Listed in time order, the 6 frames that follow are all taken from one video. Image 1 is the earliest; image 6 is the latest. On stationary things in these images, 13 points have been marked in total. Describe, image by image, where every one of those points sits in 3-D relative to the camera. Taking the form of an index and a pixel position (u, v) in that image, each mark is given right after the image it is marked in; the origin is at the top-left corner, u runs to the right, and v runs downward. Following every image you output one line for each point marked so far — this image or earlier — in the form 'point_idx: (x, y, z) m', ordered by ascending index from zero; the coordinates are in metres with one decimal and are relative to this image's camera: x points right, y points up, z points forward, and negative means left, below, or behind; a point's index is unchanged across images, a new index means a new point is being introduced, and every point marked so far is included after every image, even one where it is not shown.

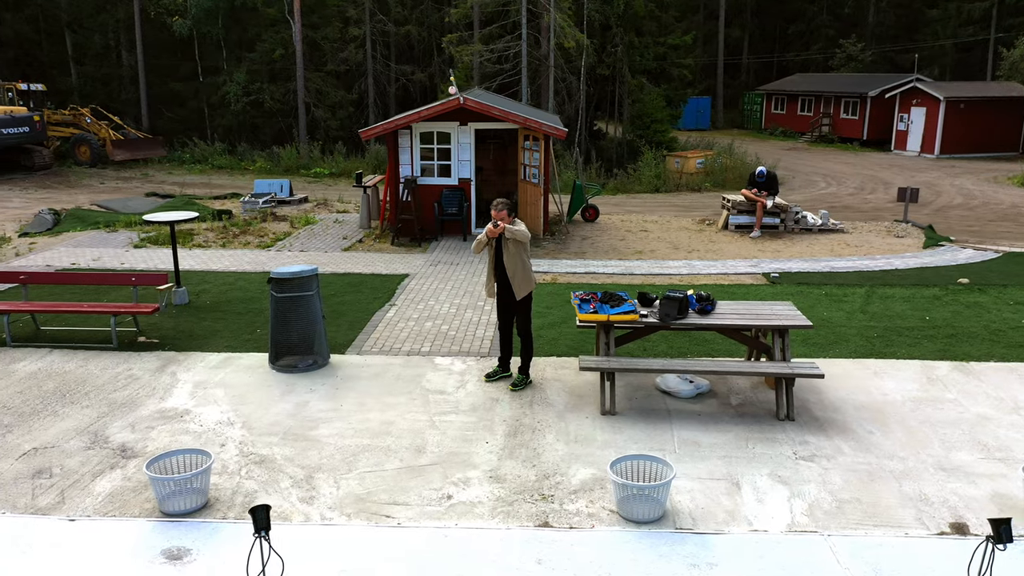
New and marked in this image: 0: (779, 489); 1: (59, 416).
0: (+1.6, -1.2, +5.0) m
1: (-3.3, -0.9, +6.0) m
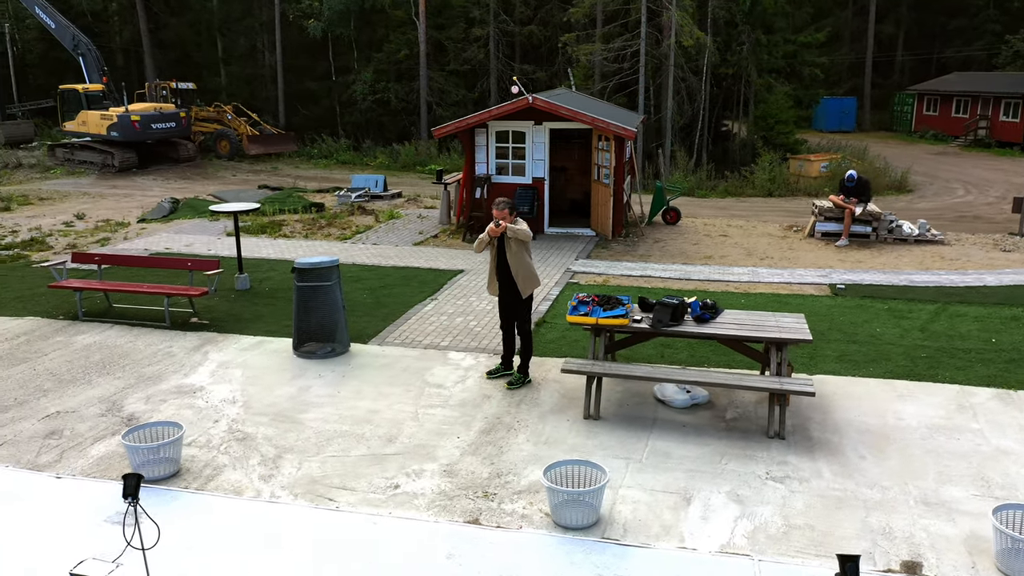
0: (+1.2, -1.3, +4.8) m
1: (-3.4, -0.8, +6.6) m
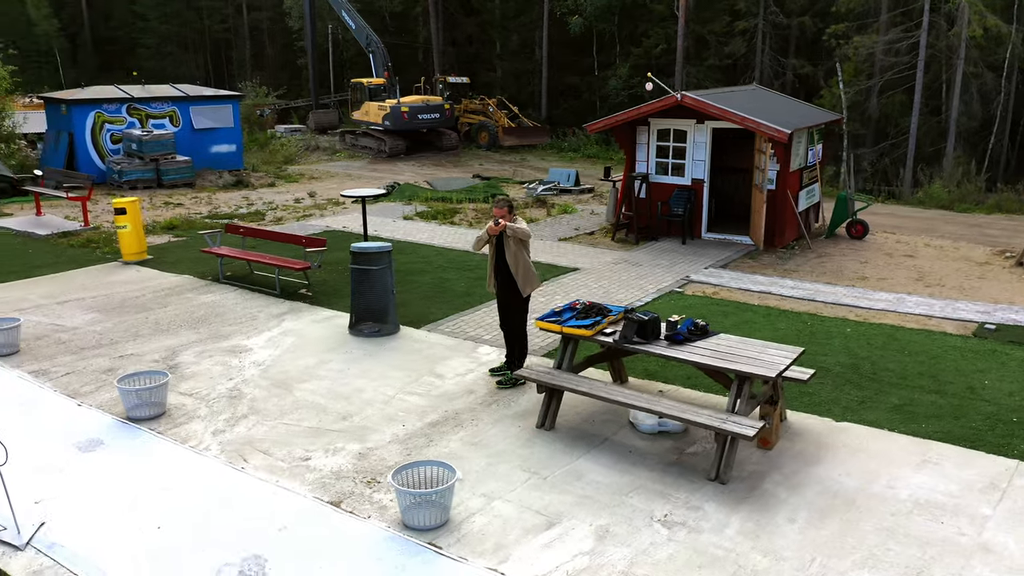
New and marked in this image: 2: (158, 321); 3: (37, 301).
0: (+0.4, -1.4, +4.5) m
1: (-3.2, -0.4, +7.8) m
2: (-3.5, -0.3, +8.2) m
3: (-5.0, -0.1, +8.8) m
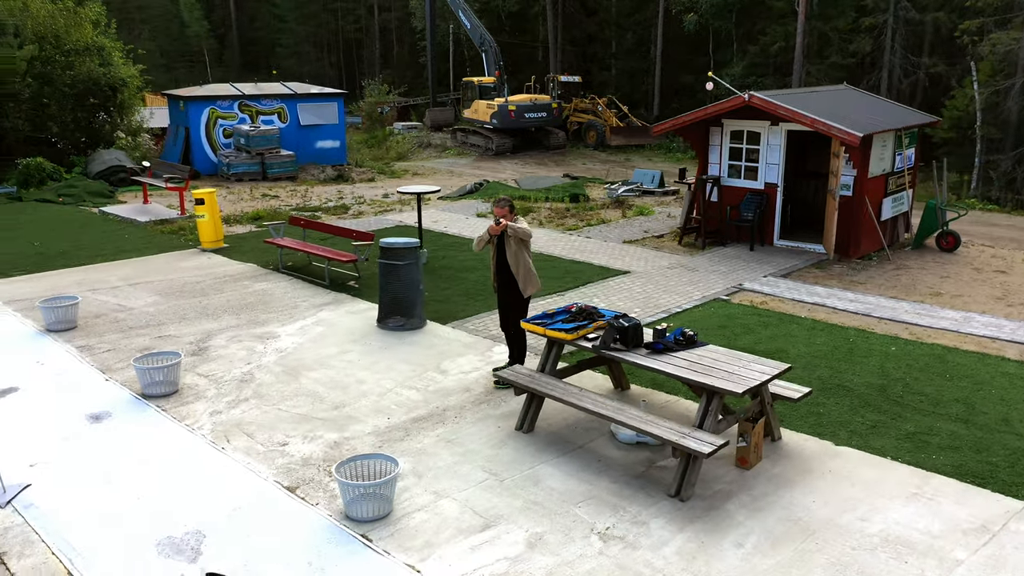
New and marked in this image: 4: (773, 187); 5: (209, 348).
0: (0.0, -1.4, +4.4) m
1: (-3.0, -0.3, +8.3) m
2: (-3.2, -0.2, +8.7) m
3: (-4.6, +0.1, +9.5) m
4: (+3.6, +1.4, +11.4) m
5: (-2.7, -0.5, +7.4) m
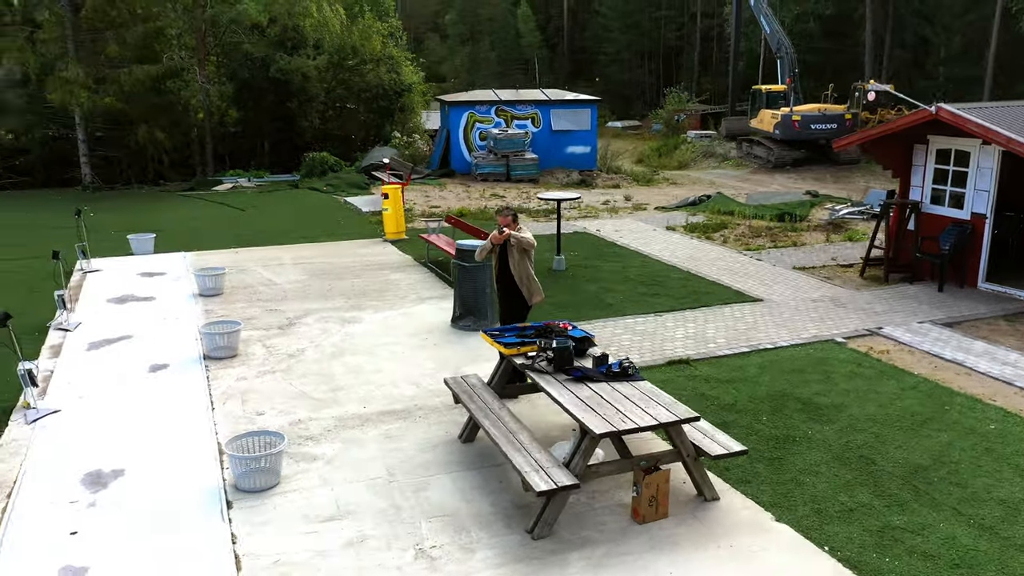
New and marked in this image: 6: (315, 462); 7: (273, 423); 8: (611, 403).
0: (-1.0, -1.4, +4.5) m
1: (-2.0, -0.1, +9.2) m
2: (-2.1, 0.0, +9.7) m
3: (-3.0, +0.4, +11.0) m
4: (+5.3, +0.8, +9.5) m
5: (-2.2, -0.4, +8.4) m
6: (-1.3, -1.1, +5.4) m
7: (-1.7, -1.0, +6.0) m
8: (+0.6, -0.7, +4.8) m
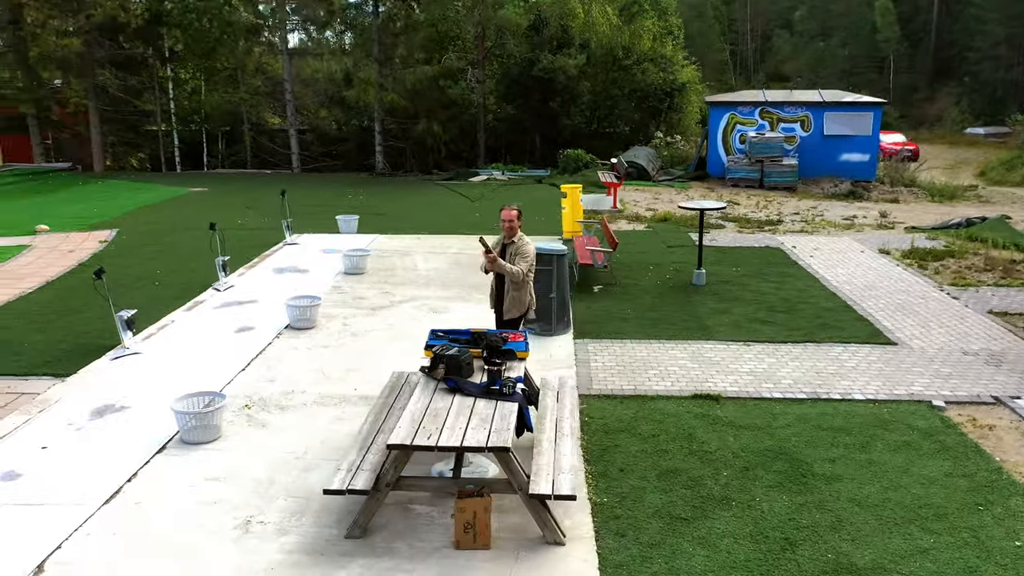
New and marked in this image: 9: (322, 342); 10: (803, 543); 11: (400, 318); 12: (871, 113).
0: (-1.9, -1.3, +5.0) m
1: (-0.8, 0.0, +9.7) m
2: (-0.6, +0.1, +10.2) m
3: (-0.9, +0.6, +11.7) m
4: (+6.1, +0.1, +6.8) m
5: (-1.3, -0.2, +9.0) m
6: (-1.8, -1.0, +5.9) m
7: (-1.9, -0.8, +6.6) m
8: (-0.3, -0.7, +4.5) m
9: (-1.8, -0.5, +7.8) m
10: (+1.6, -1.4, +4.5) m
11: (-1.2, -0.3, +8.6) m
12: (+8.0, +3.9, +18.4) m
